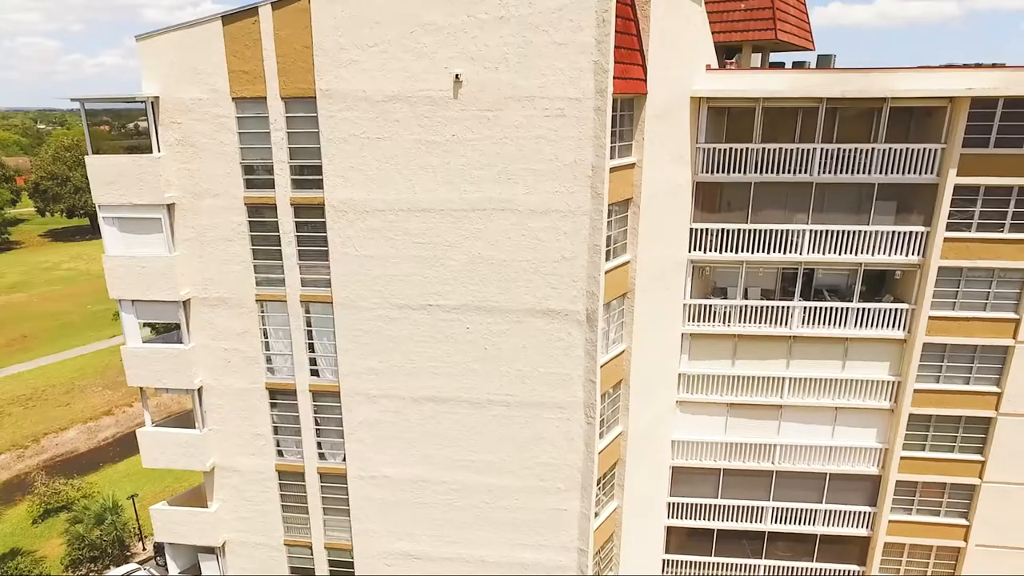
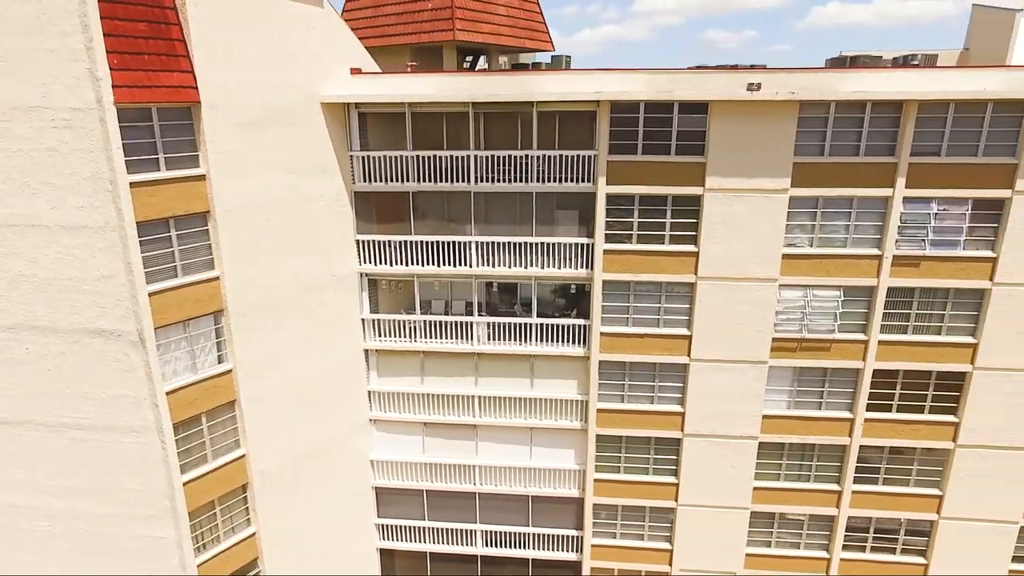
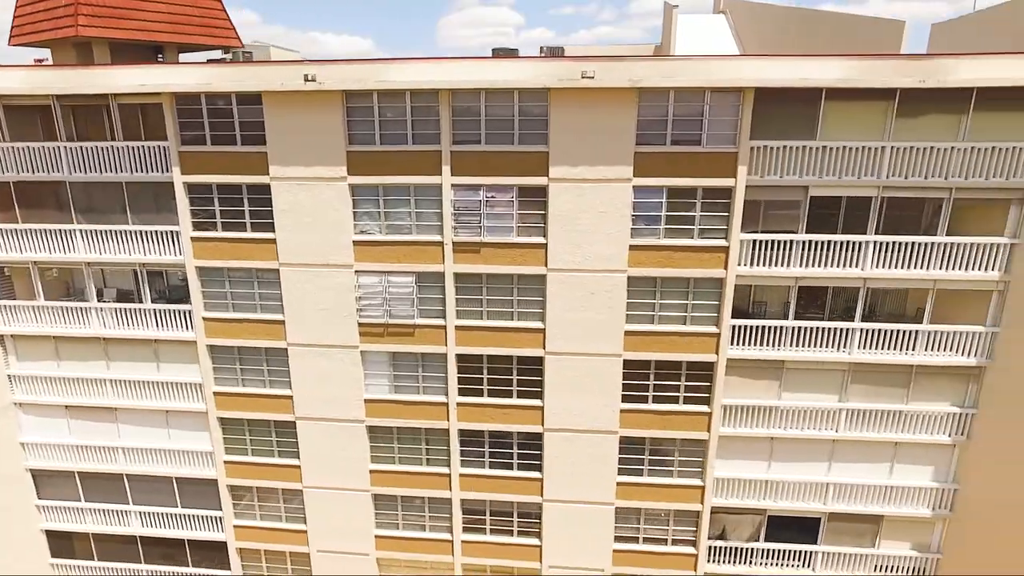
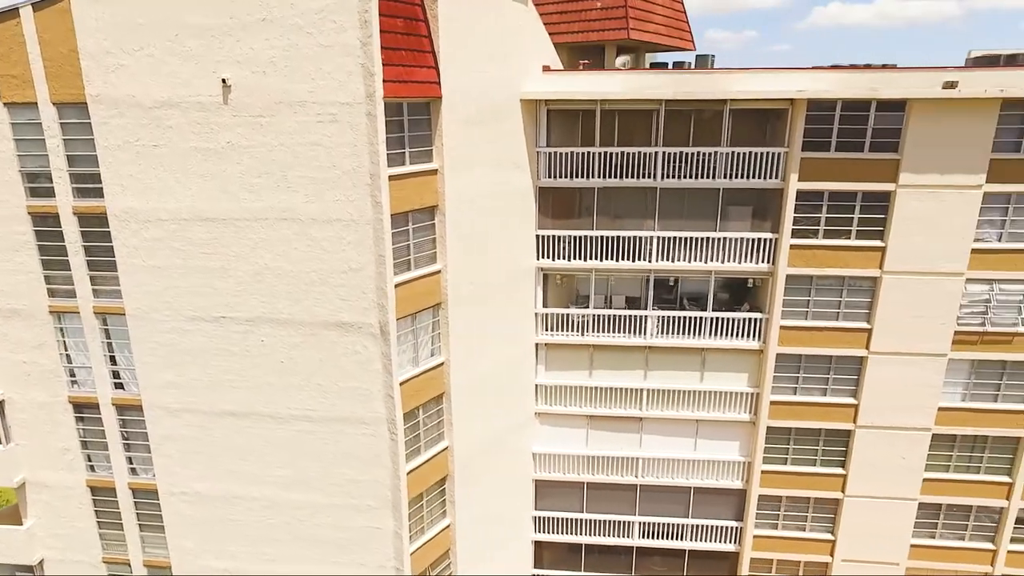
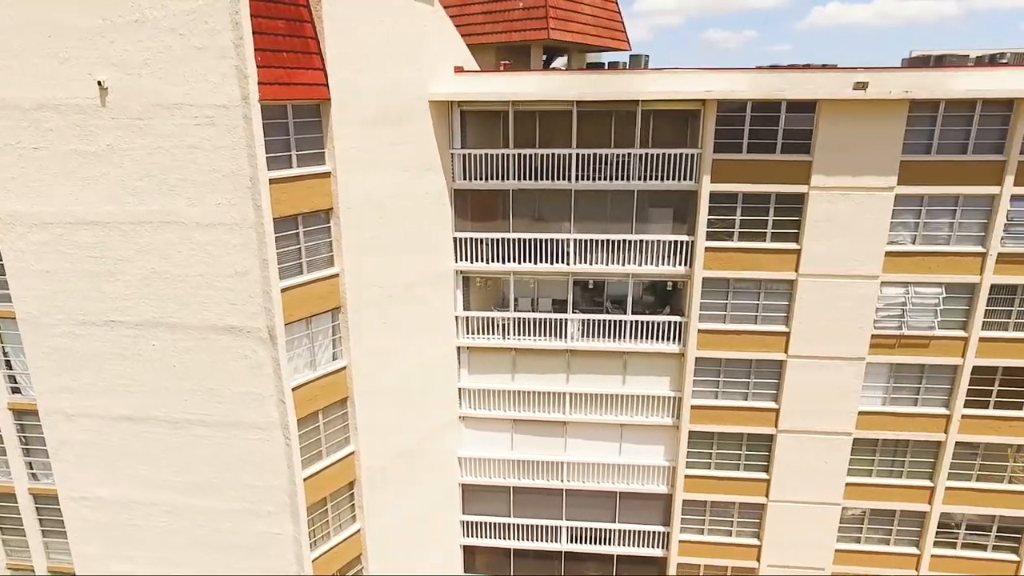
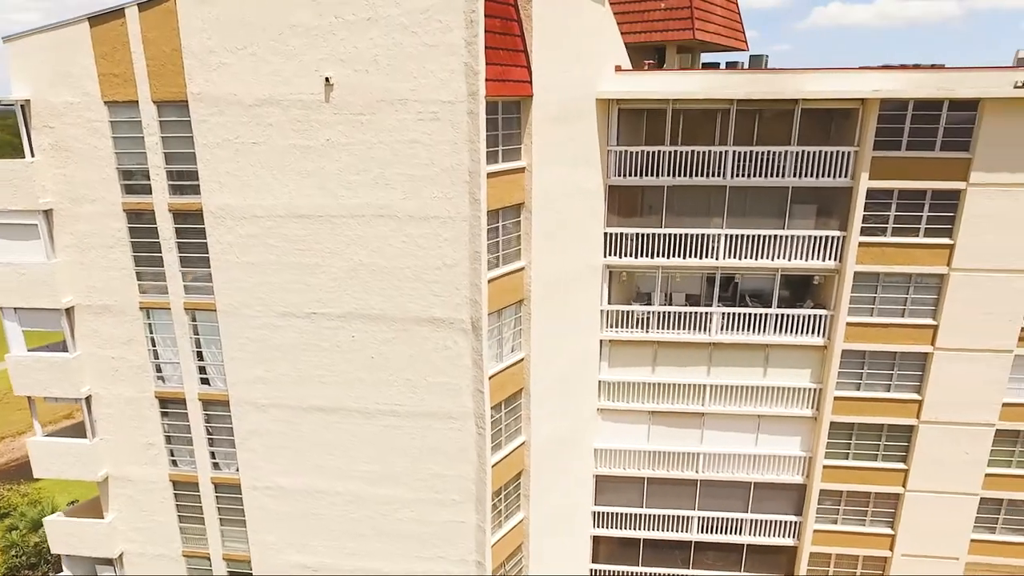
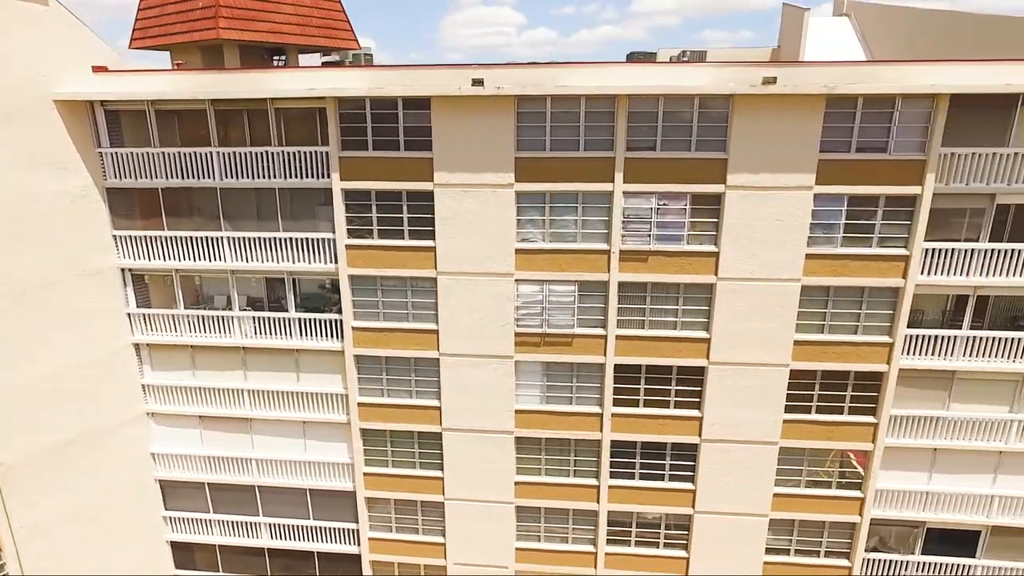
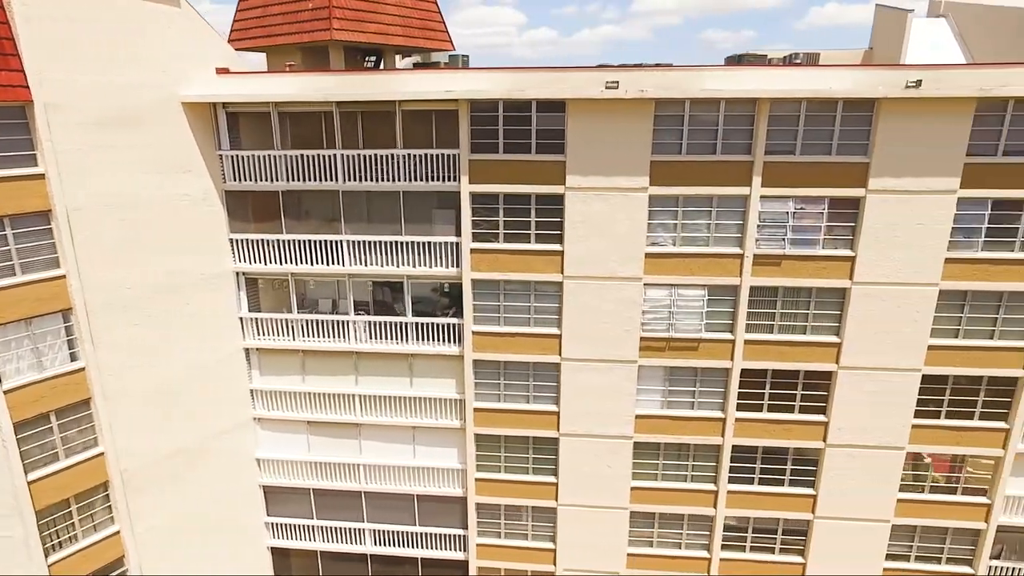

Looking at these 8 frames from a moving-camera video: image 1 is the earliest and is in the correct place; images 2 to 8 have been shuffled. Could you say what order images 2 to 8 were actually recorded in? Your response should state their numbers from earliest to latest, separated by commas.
6, 4, 5, 2, 8, 7, 3
